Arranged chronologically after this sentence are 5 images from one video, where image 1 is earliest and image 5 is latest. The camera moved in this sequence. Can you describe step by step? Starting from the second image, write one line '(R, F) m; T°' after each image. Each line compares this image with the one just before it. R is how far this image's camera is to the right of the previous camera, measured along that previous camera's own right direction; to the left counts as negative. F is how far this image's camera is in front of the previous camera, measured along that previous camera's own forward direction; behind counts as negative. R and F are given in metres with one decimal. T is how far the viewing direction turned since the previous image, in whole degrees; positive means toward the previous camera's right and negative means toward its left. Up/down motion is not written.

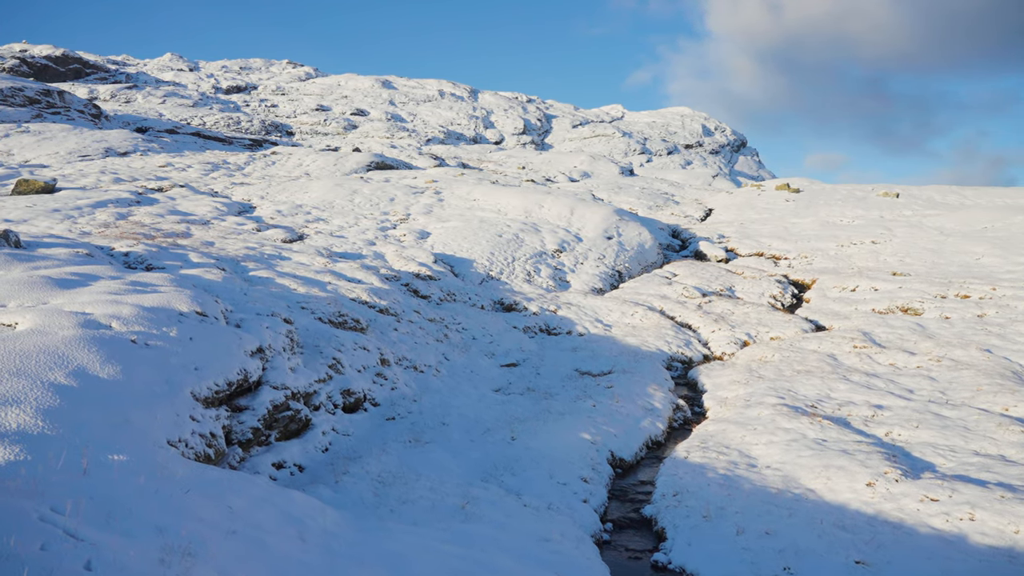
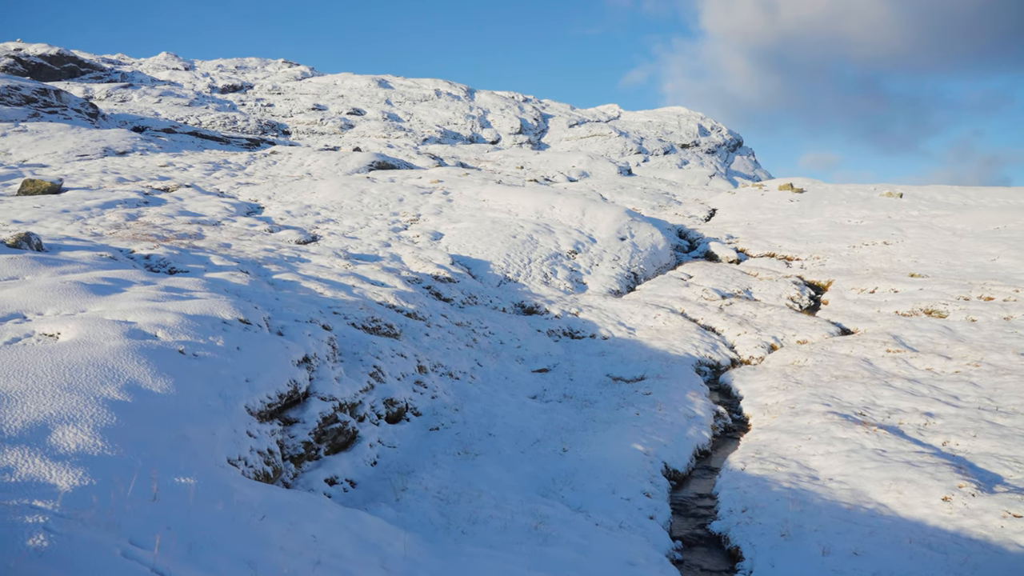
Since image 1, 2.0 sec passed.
(-1.3, +0.4) m; 0°
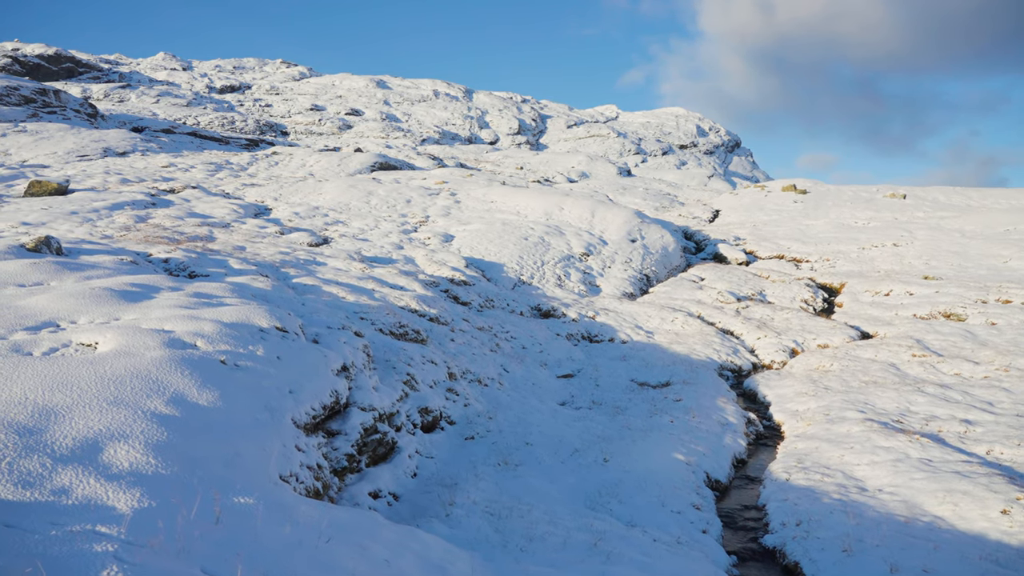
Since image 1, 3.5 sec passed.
(-1.0, +0.3) m; 0°
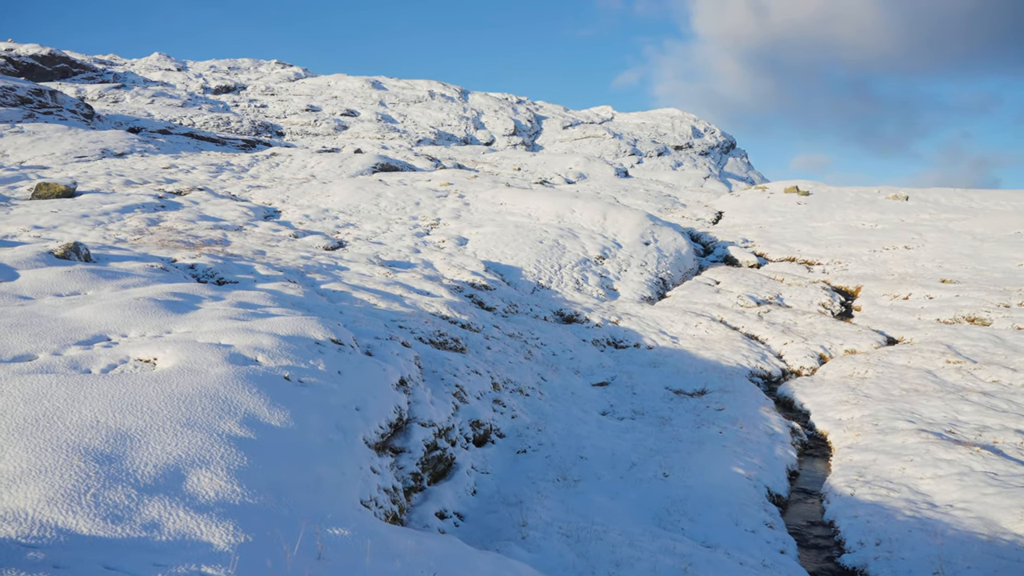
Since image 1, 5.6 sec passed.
(-1.4, +0.4) m; 0°
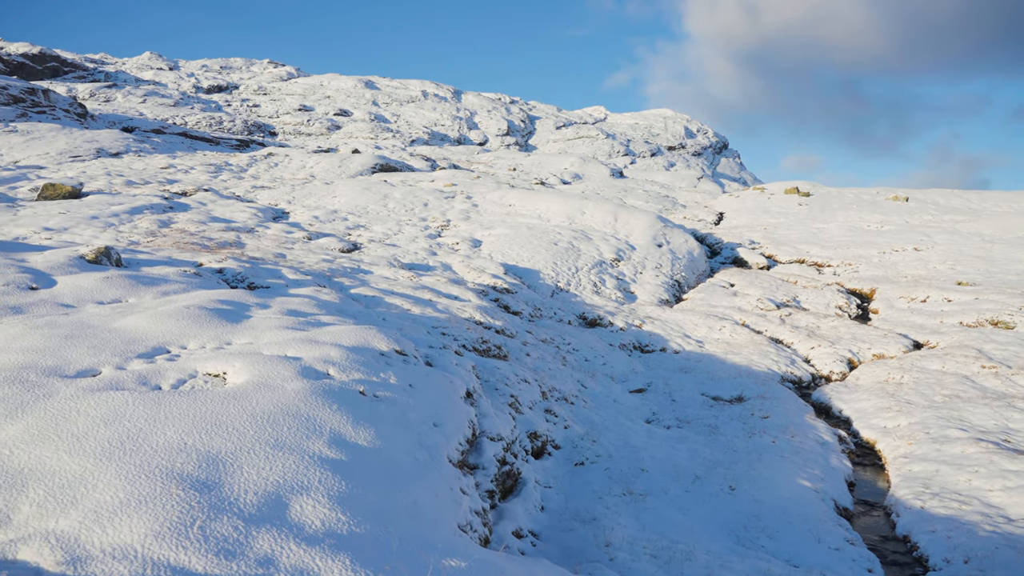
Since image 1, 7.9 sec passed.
(-1.5, +0.4) m; +1°
